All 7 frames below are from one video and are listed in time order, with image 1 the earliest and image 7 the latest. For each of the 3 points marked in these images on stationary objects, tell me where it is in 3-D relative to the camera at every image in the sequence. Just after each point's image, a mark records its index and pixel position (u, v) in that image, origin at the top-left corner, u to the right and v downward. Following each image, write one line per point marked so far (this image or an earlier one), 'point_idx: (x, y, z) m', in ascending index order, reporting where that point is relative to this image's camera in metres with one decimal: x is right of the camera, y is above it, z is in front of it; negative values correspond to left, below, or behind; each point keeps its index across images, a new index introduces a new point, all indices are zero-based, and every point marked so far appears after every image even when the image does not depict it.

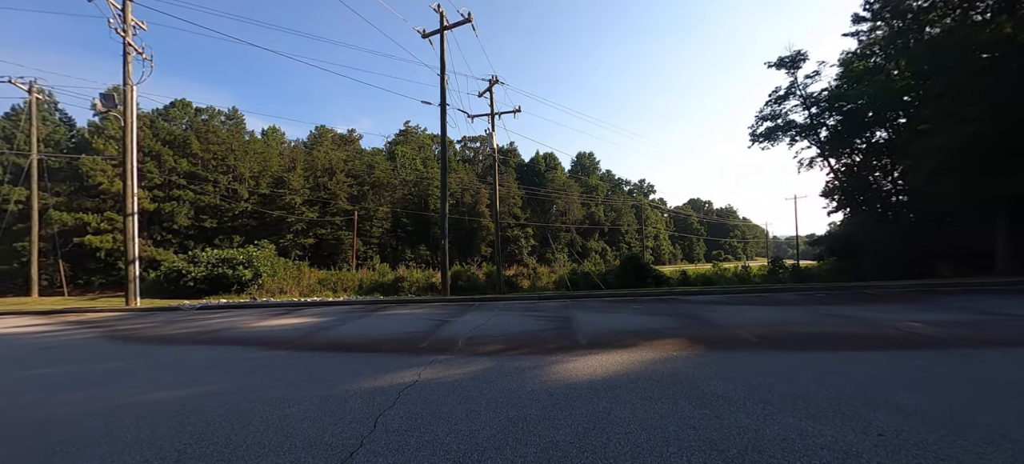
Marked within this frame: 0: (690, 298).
0: (+5.1, -1.9, +10.8) m
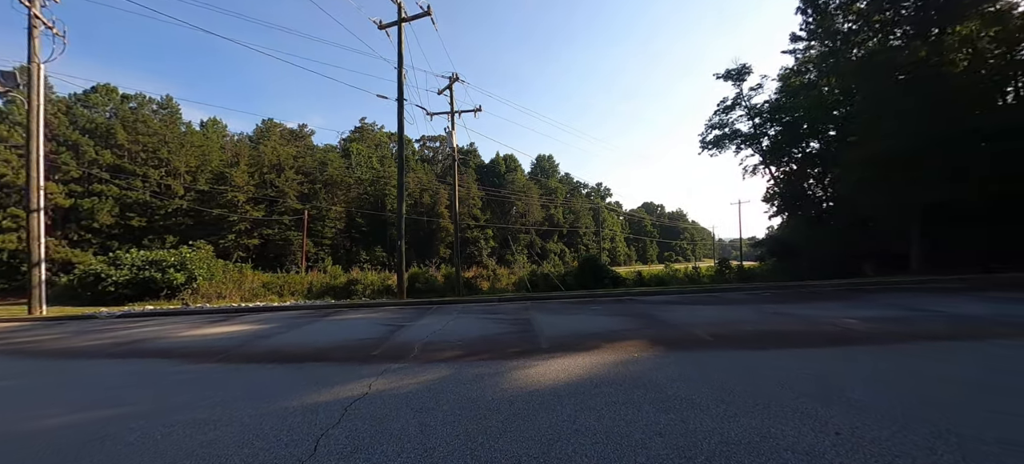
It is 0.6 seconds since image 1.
0: (+3.9, -2.0, +11.1) m
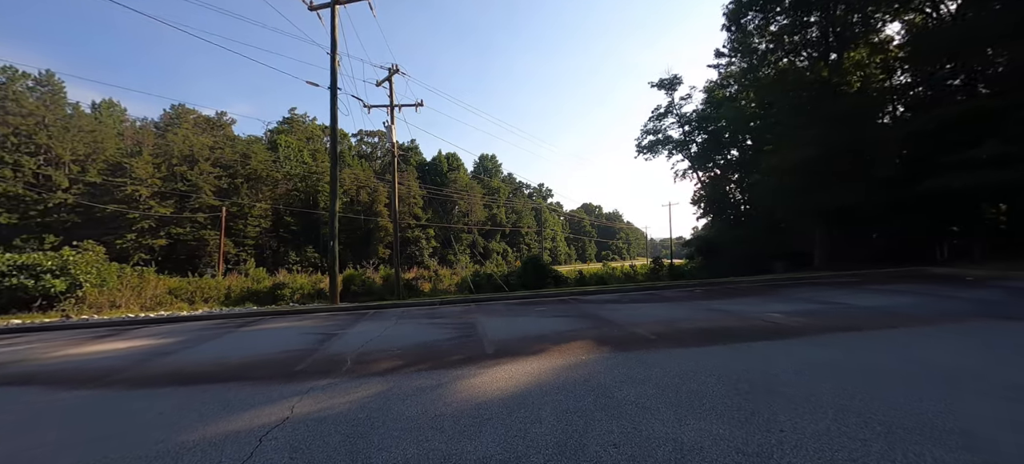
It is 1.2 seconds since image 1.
0: (+2.3, -2.0, +11.2) m
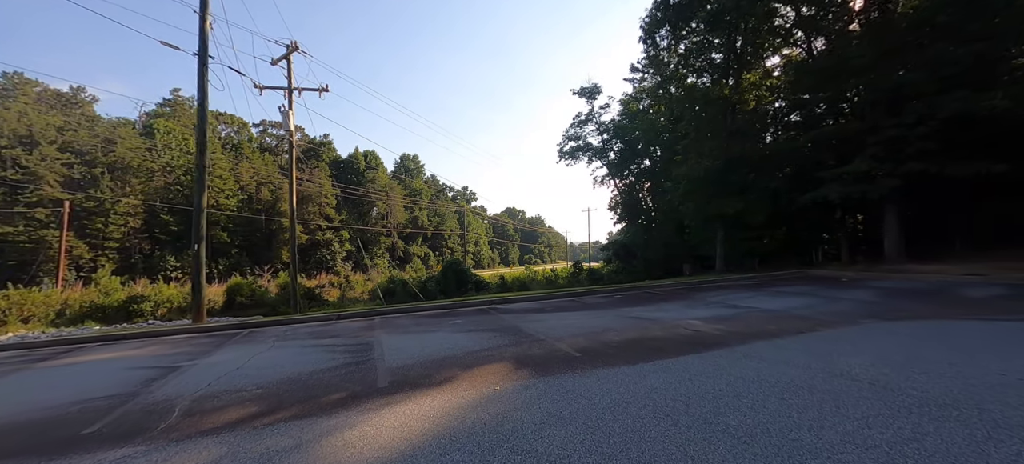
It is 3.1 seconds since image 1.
0: (-0.1, -2.1, +10.5) m
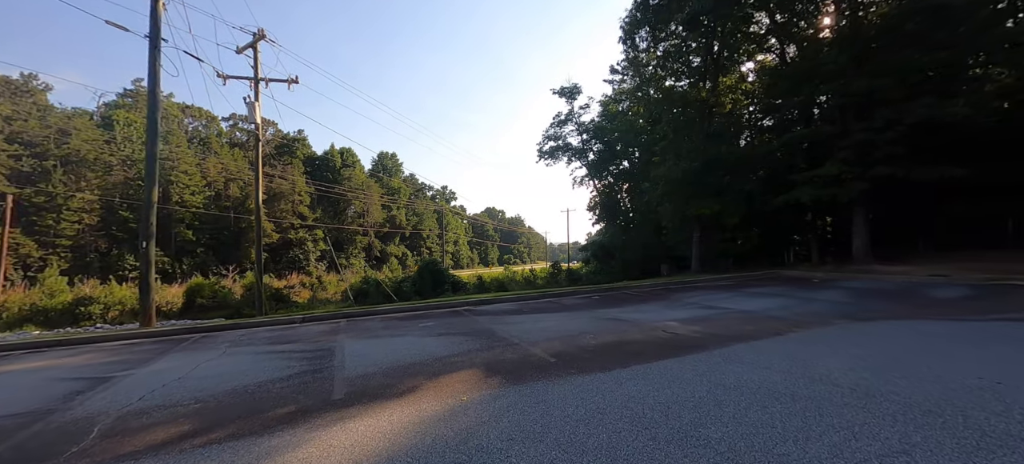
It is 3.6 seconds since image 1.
0: (-0.7, -2.0, +10.1) m
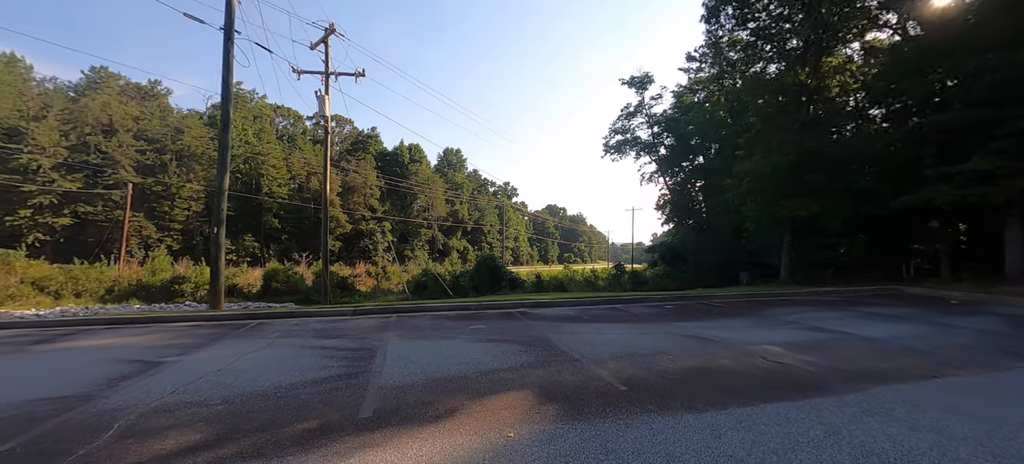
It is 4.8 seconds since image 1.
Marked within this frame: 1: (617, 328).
0: (+0.7, -2.0, +9.3) m
1: (+2.0, -1.8, +7.3) m
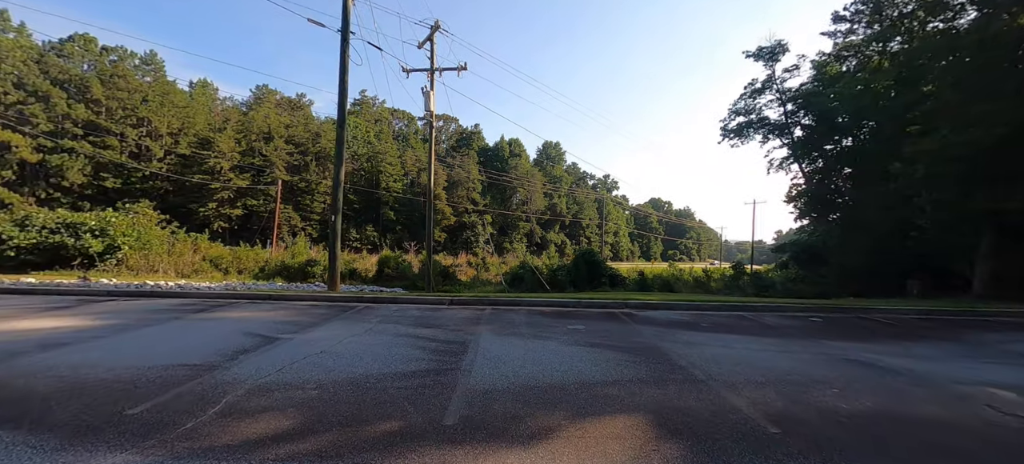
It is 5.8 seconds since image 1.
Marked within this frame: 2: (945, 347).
0: (+3.0, -1.8, +8.2) m
1: (+3.7, -1.7, +5.9) m
2: (+7.2, -1.8, +6.2) m
